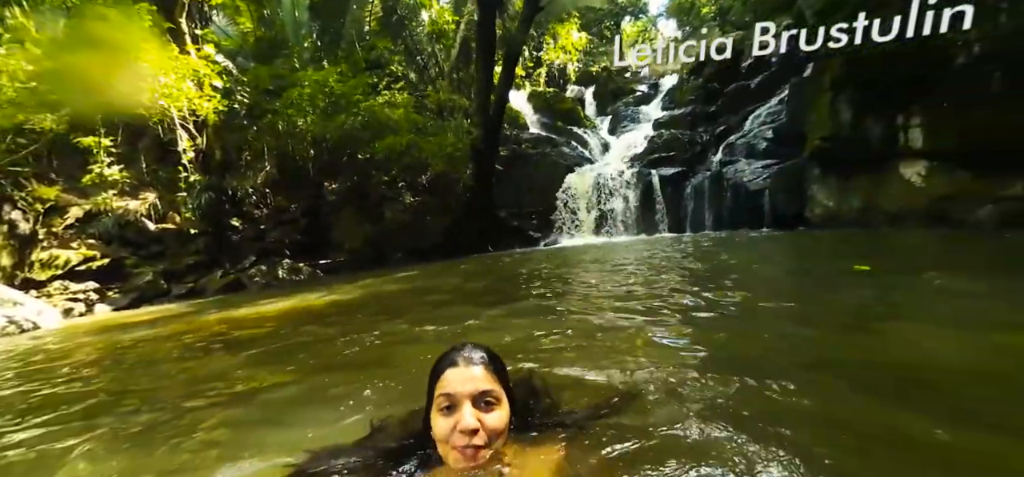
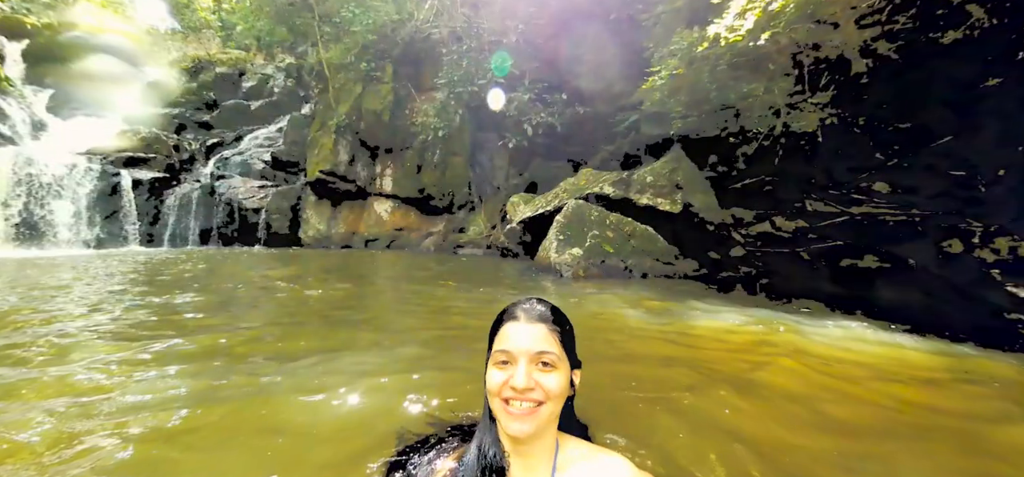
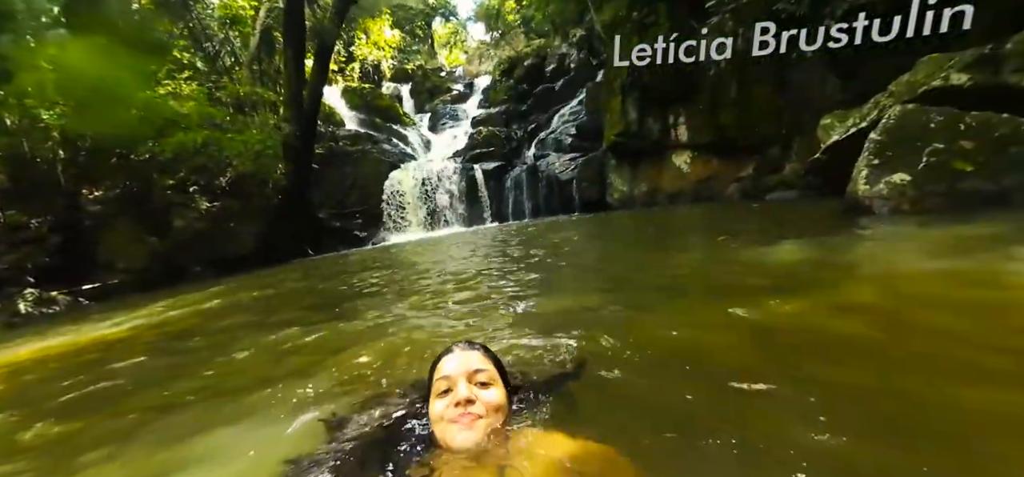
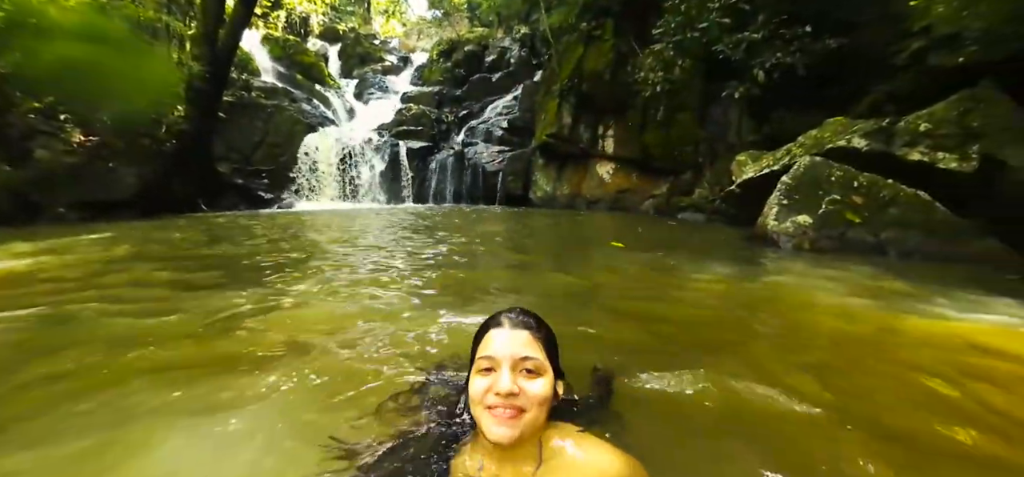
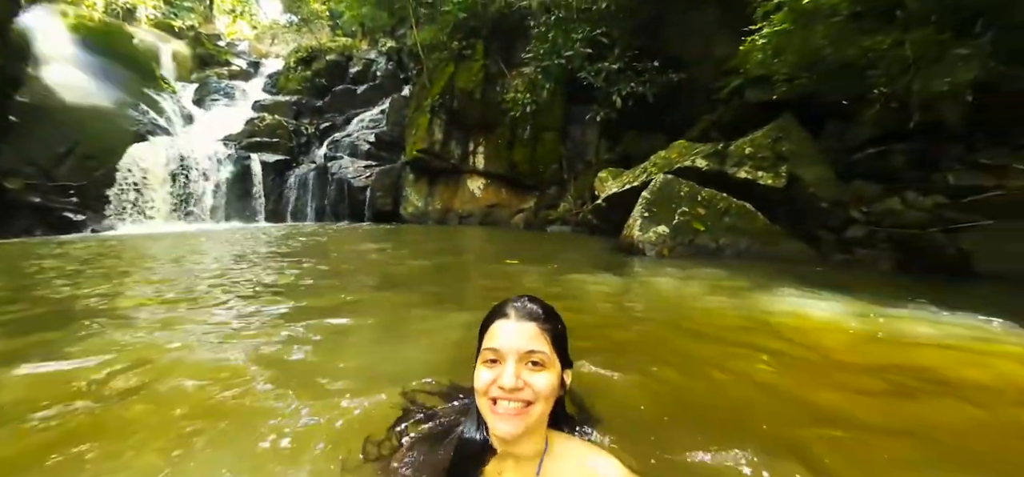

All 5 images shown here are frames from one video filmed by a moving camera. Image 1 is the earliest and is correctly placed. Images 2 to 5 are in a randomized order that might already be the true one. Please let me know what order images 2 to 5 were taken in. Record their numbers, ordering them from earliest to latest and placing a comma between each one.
3, 4, 5, 2
